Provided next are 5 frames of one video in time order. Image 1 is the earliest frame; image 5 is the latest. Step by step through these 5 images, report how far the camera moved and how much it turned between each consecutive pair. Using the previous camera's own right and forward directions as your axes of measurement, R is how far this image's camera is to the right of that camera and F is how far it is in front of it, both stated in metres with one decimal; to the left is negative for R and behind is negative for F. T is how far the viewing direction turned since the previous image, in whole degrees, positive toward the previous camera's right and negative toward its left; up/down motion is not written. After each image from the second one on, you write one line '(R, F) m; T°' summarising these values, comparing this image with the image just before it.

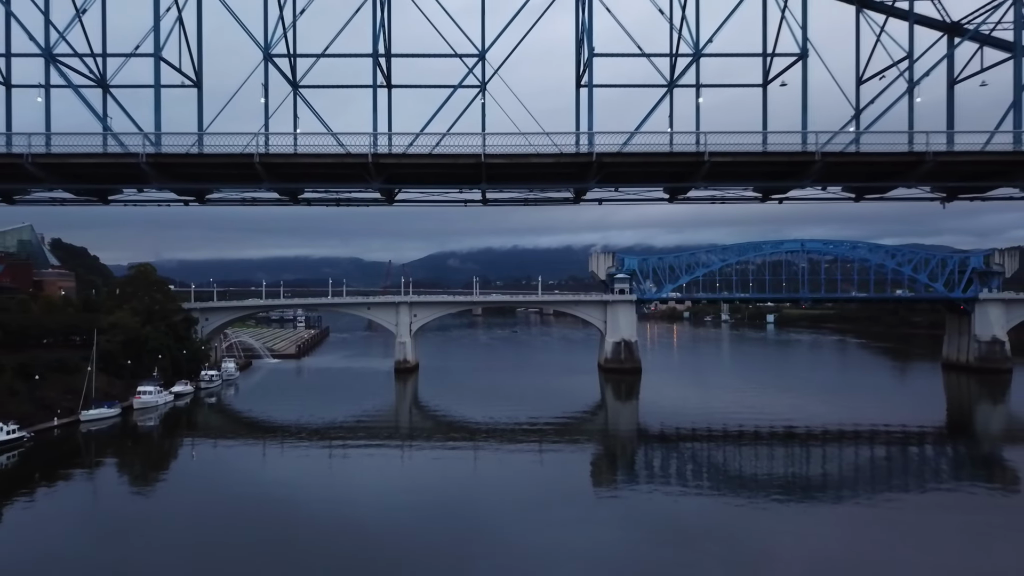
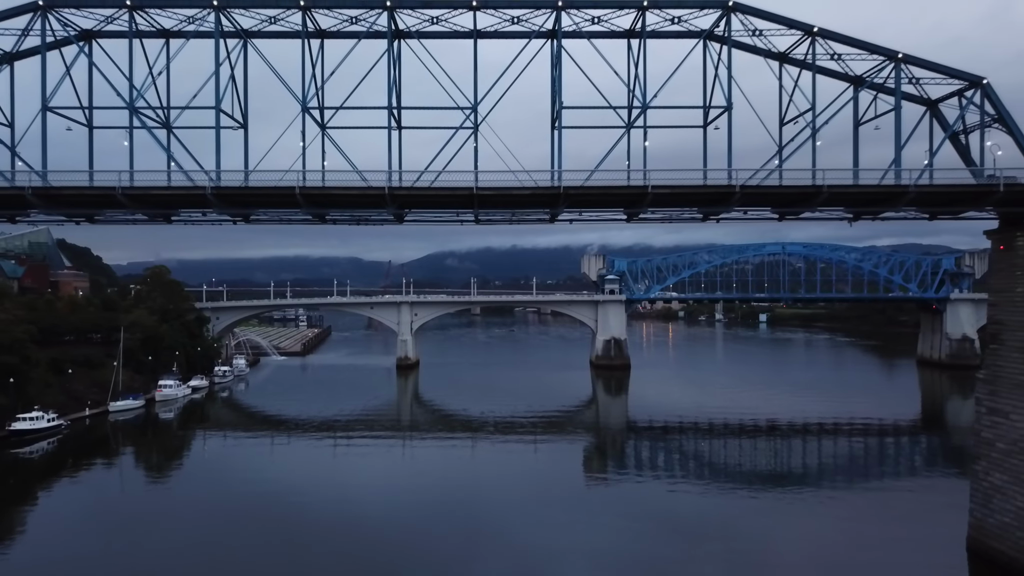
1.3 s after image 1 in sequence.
(+0.1, -0.9) m; 0°
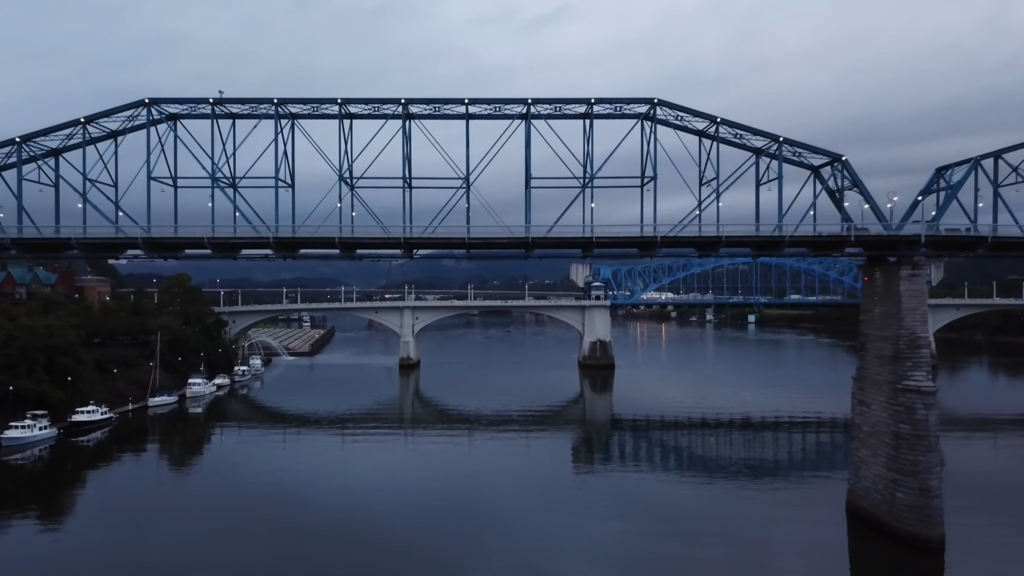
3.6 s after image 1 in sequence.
(+0.1, -1.5) m; 0°
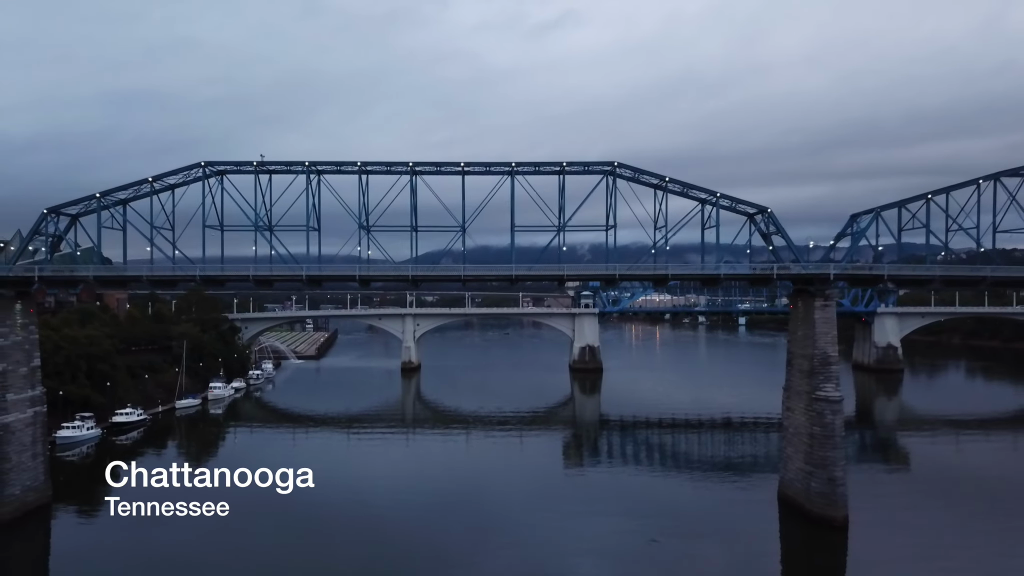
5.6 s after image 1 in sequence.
(+0.1, -1.3) m; 0°
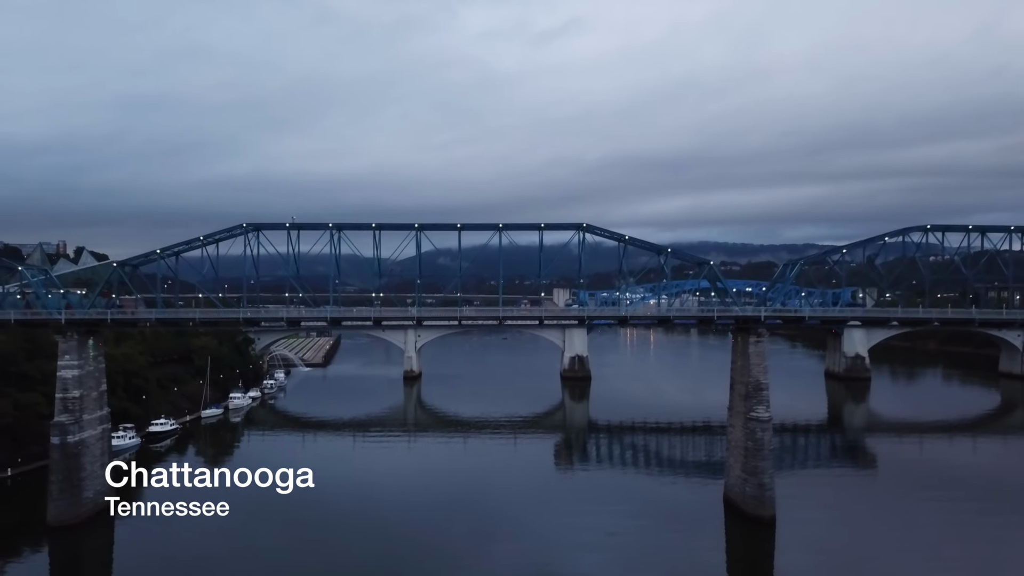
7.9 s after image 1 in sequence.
(+0.1, -1.5) m; 0°
